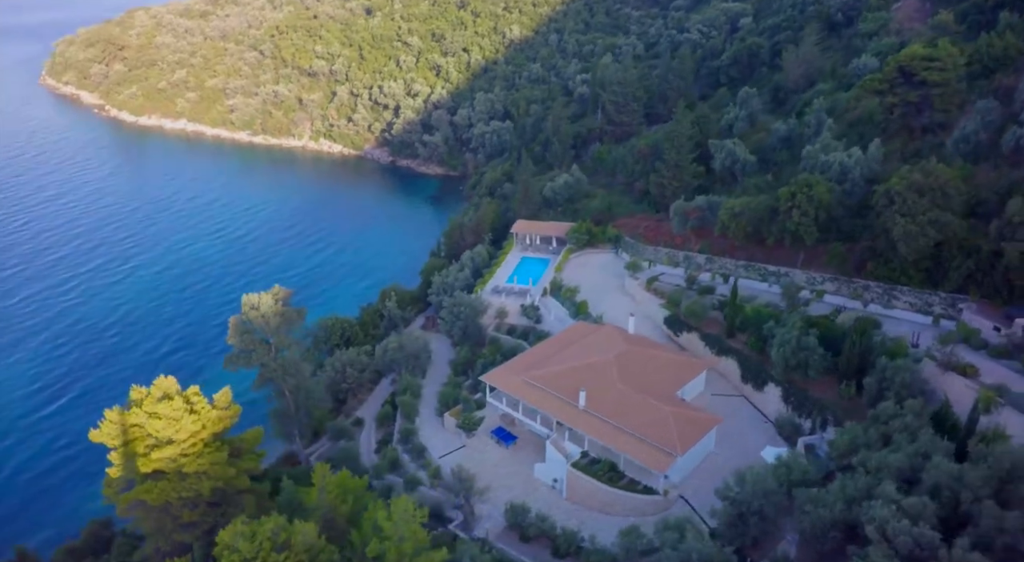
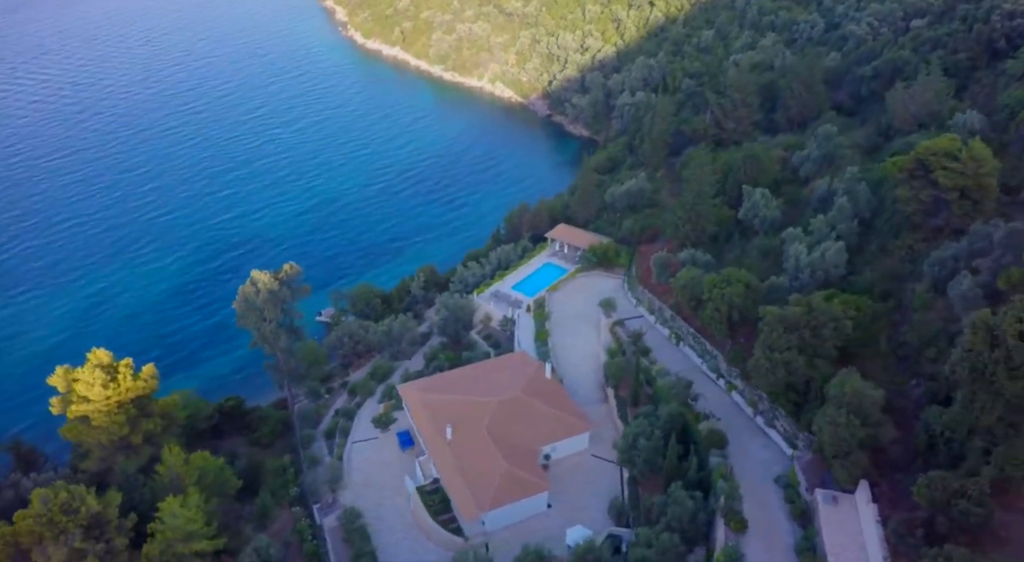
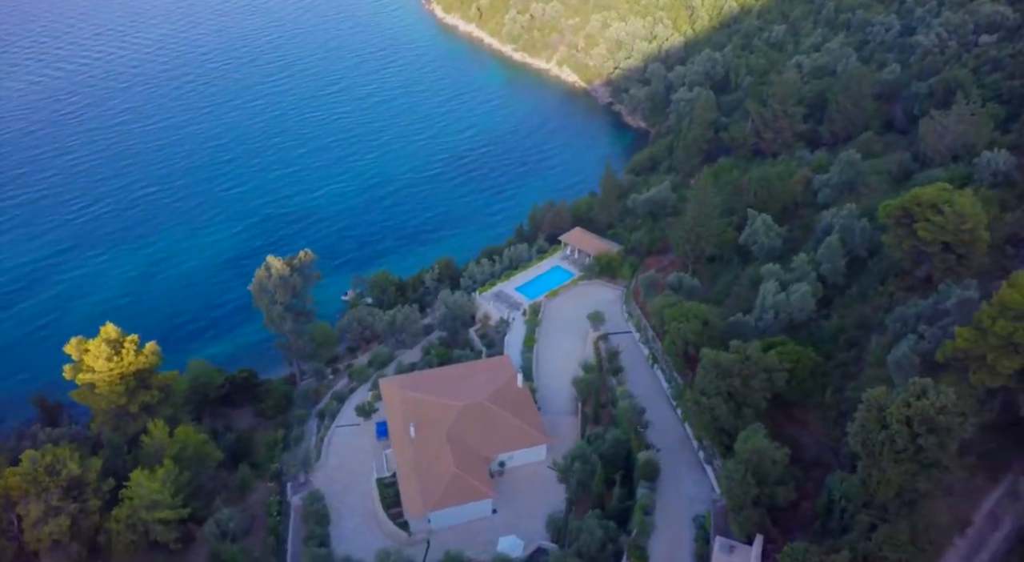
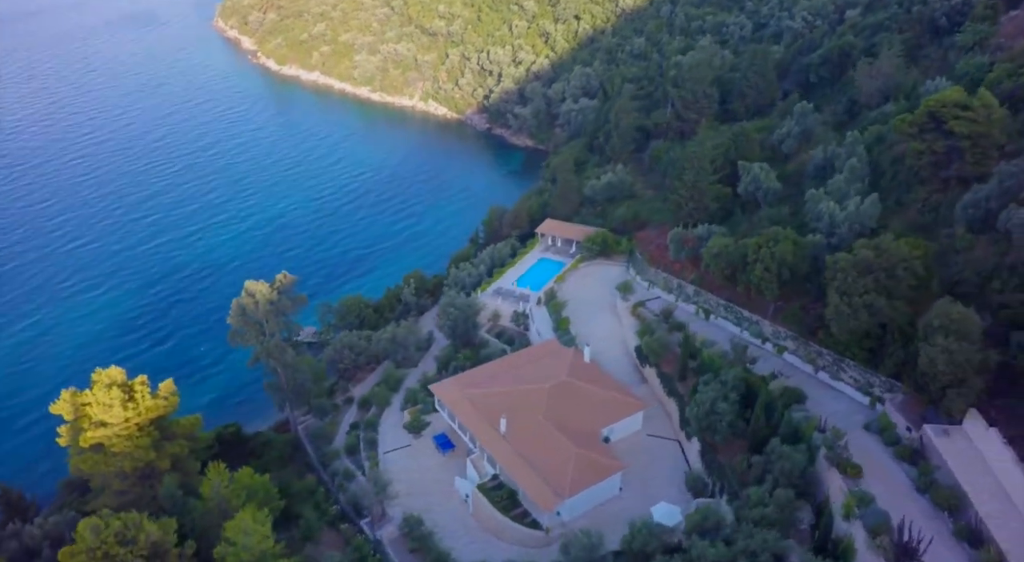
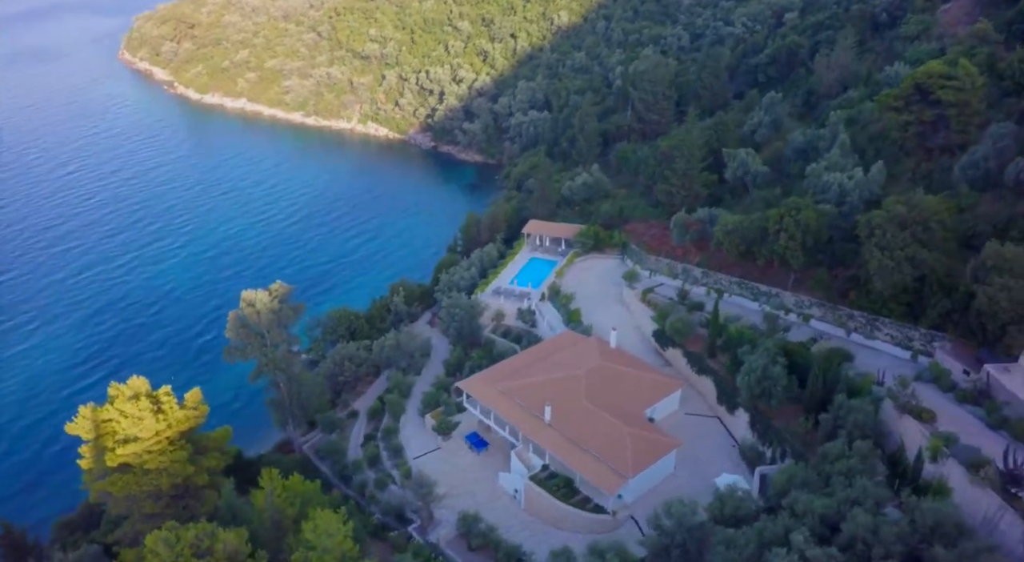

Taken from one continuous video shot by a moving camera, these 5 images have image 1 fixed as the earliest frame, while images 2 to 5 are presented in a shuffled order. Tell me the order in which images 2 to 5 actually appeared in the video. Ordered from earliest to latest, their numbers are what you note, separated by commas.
5, 4, 2, 3
